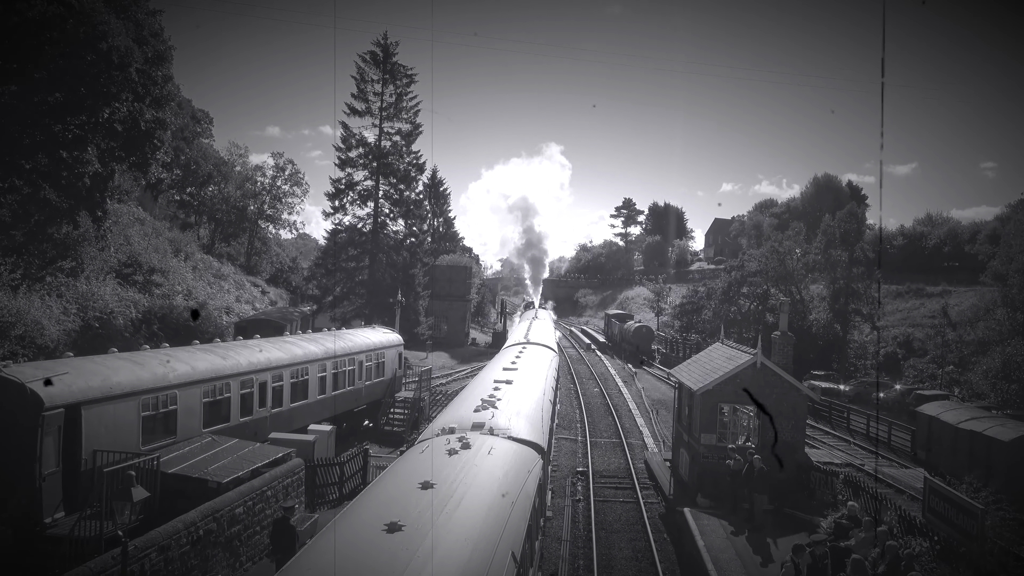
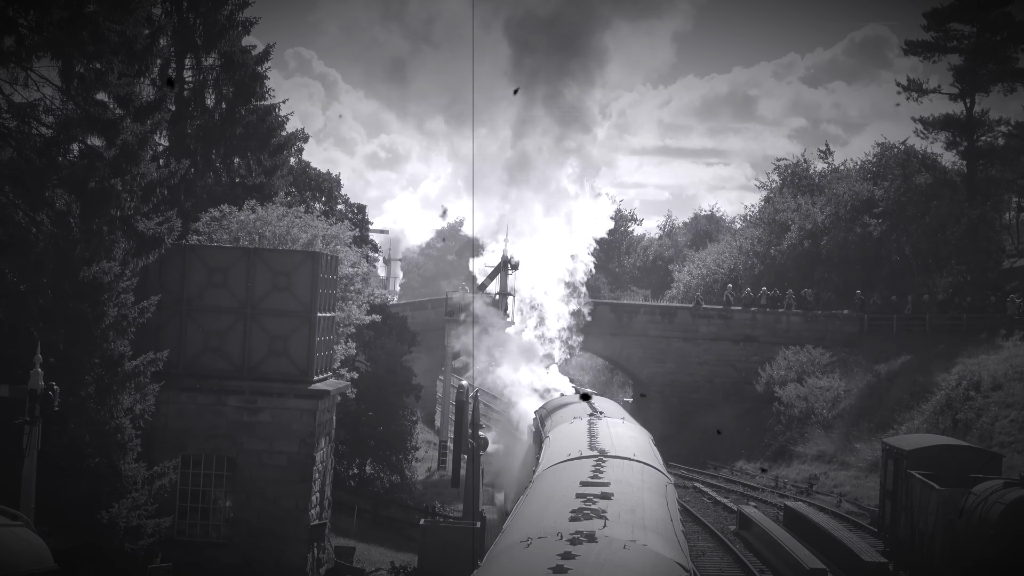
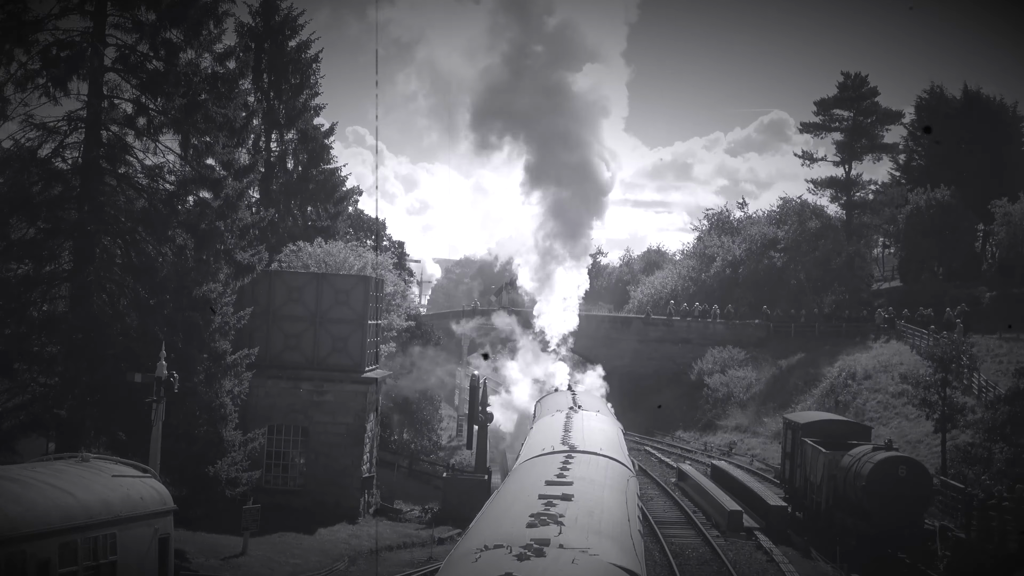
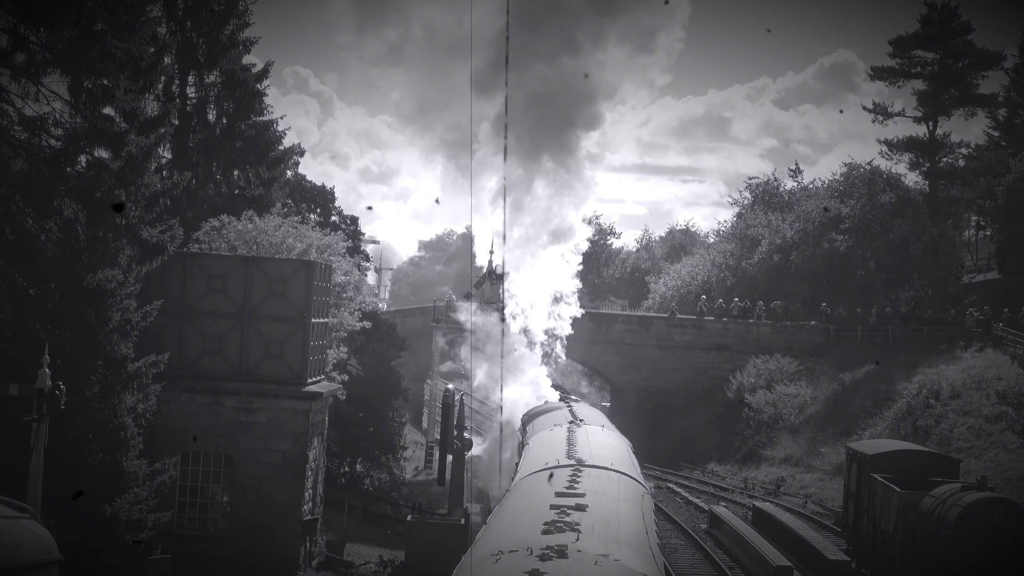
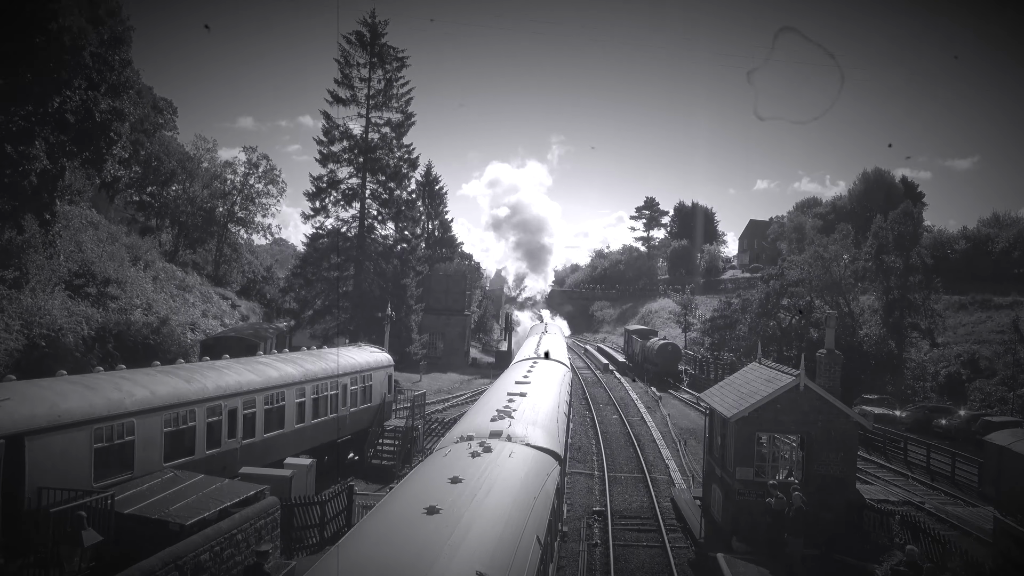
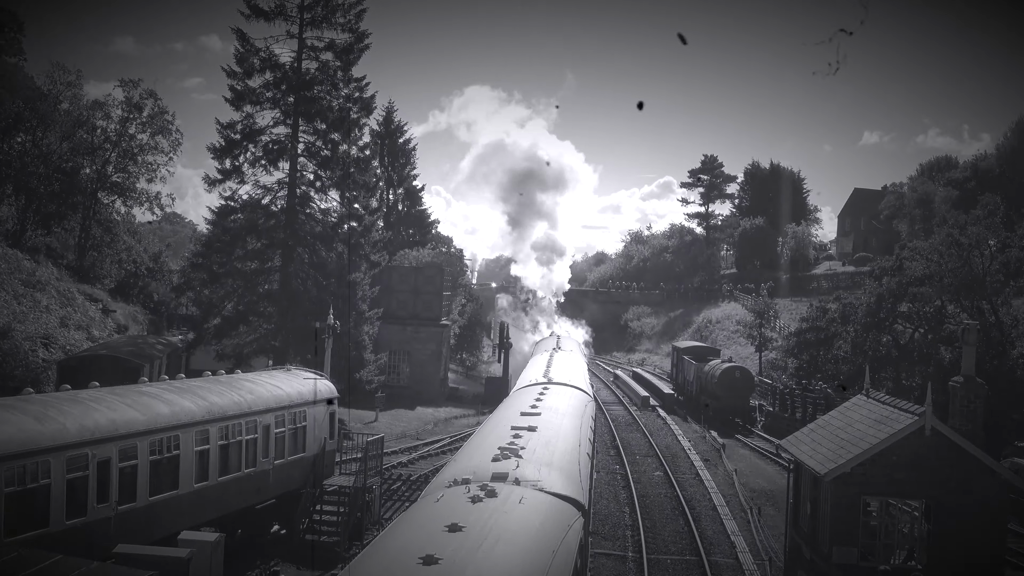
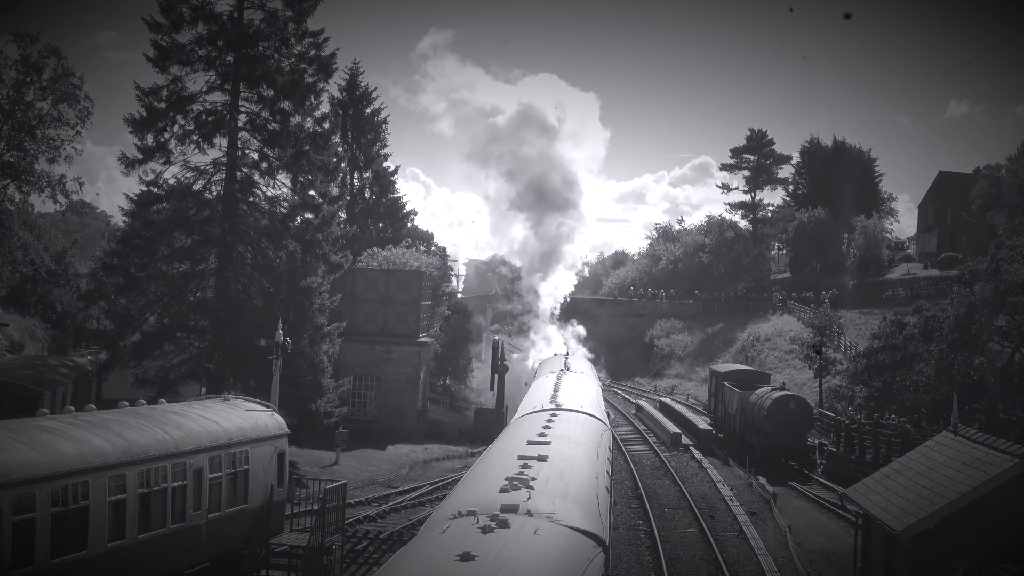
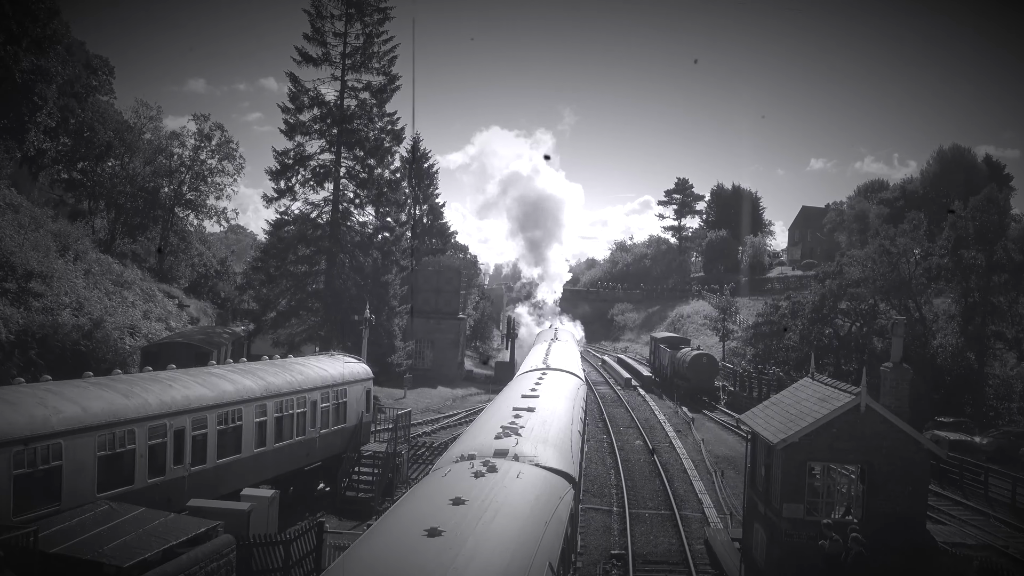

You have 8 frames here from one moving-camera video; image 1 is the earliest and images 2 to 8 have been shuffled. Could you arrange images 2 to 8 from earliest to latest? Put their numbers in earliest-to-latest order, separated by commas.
5, 8, 6, 7, 3, 4, 2
